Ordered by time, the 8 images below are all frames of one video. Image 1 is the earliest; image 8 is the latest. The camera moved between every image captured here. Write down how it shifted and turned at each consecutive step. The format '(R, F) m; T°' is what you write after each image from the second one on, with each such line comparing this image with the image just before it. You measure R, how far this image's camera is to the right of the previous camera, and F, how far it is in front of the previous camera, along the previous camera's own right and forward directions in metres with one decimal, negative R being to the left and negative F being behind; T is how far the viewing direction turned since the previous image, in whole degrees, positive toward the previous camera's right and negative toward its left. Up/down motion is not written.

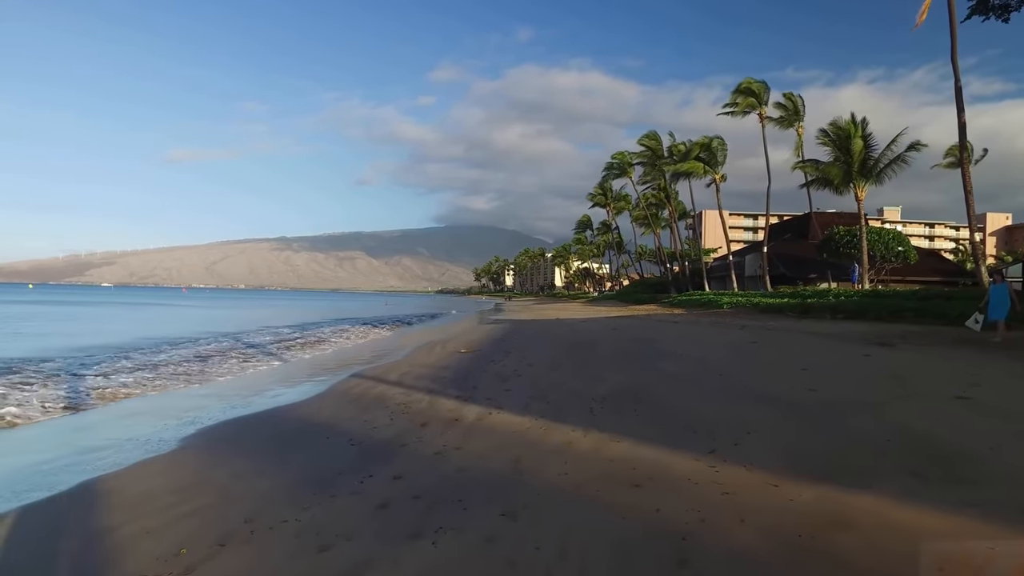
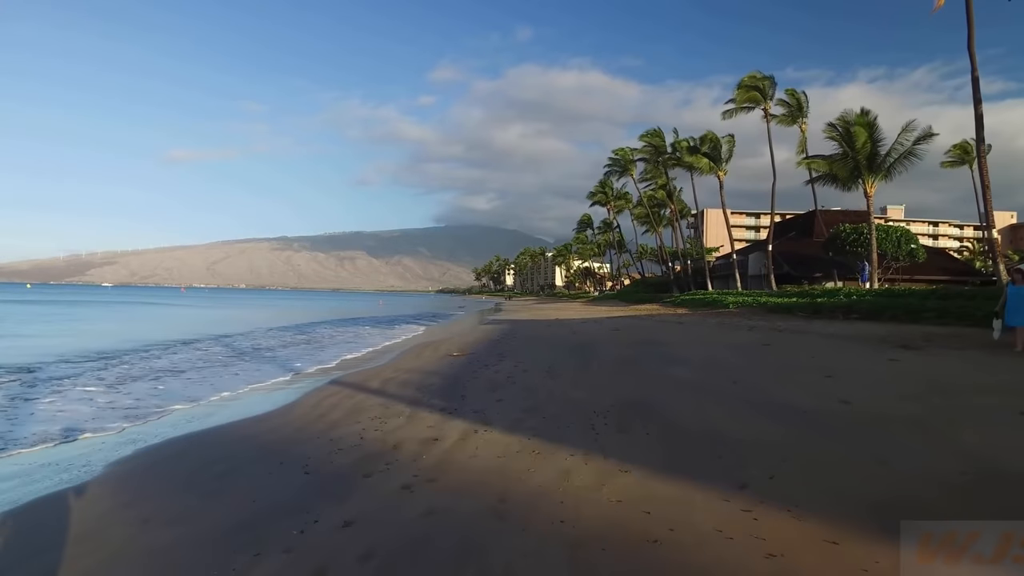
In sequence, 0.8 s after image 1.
(+0.1, +1.1) m; 0°
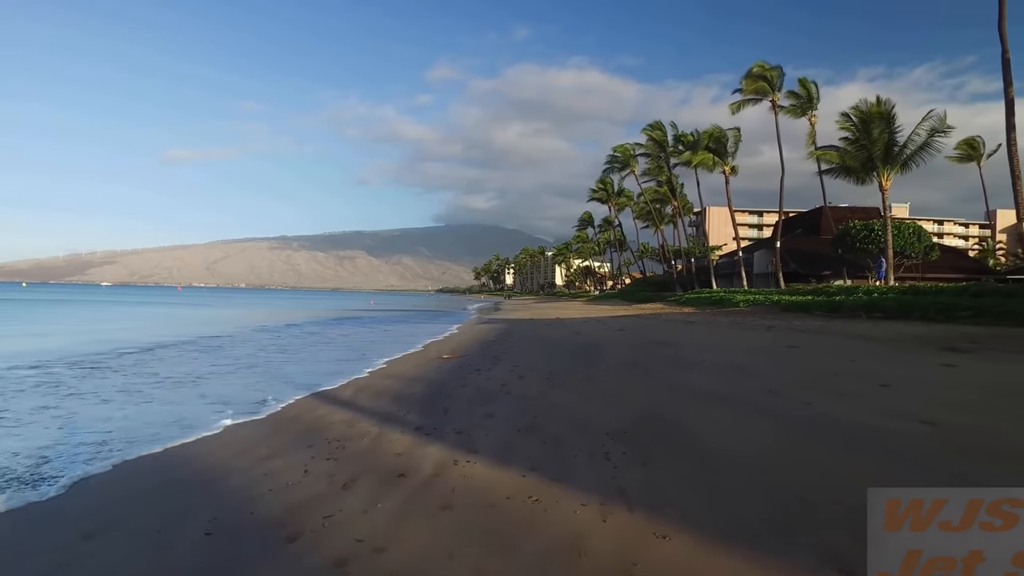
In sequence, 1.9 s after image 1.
(+0.1, +1.6) m; 0°
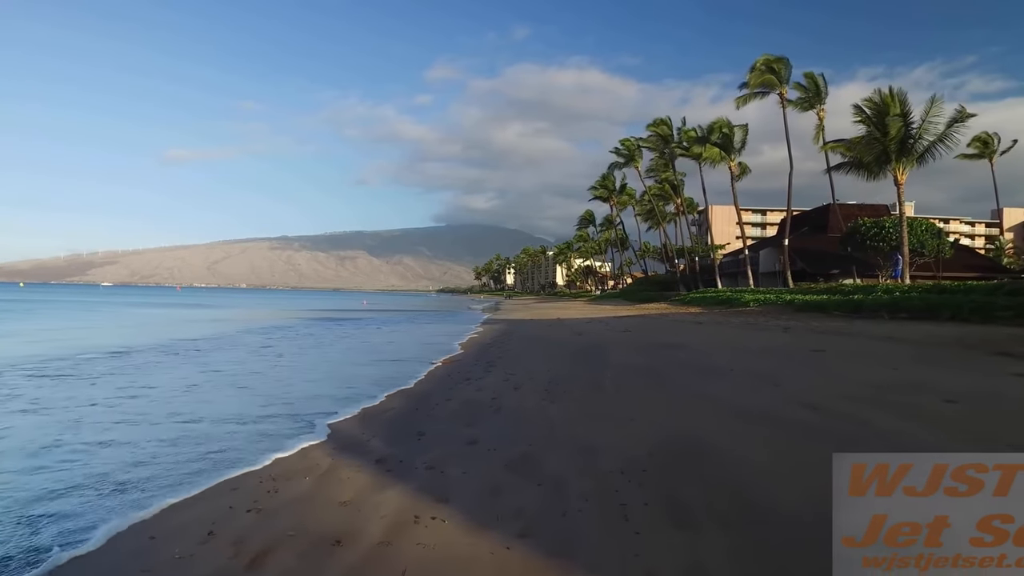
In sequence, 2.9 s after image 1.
(+0.1, +1.4) m; 0°
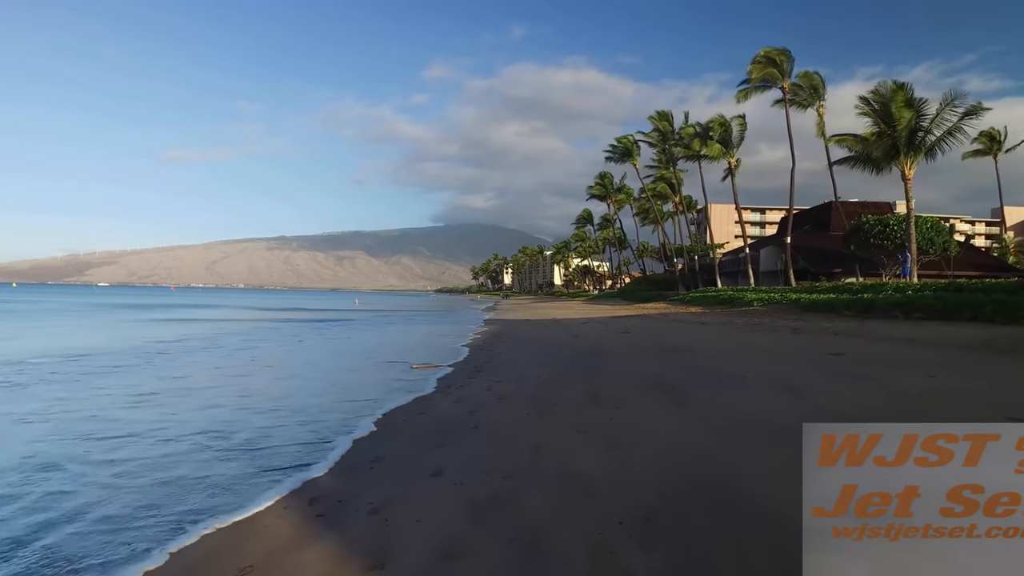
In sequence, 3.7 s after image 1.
(+0.2, +1.1) m; 0°
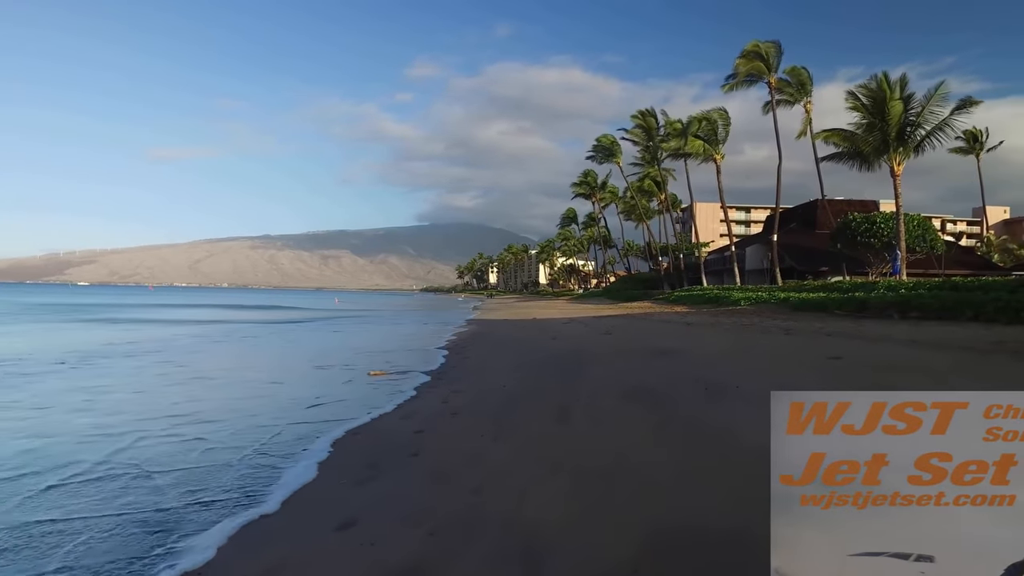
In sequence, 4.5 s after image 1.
(+0.3, +1.2) m; +1°
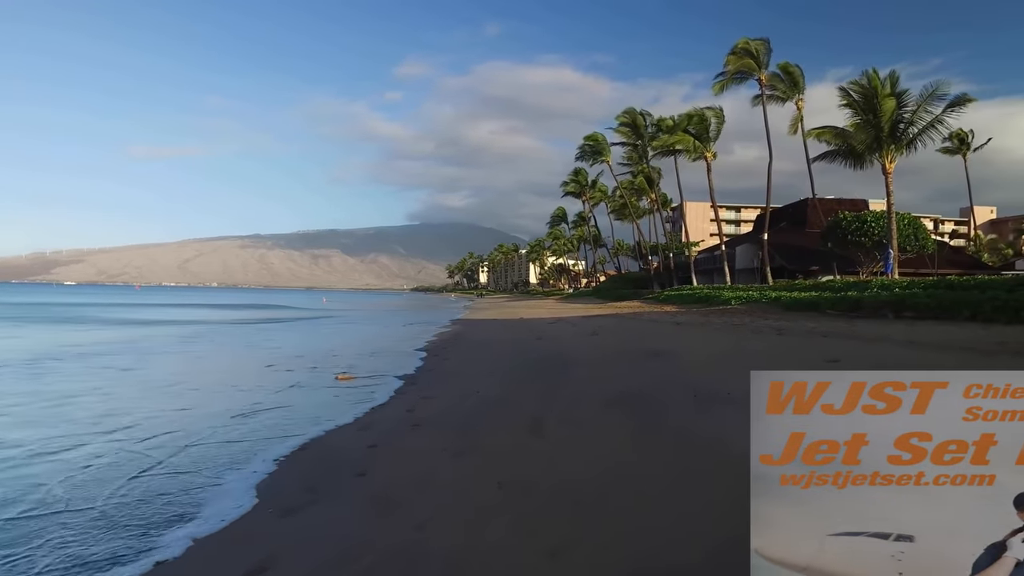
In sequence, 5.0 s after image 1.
(+0.2, +0.7) m; +1°
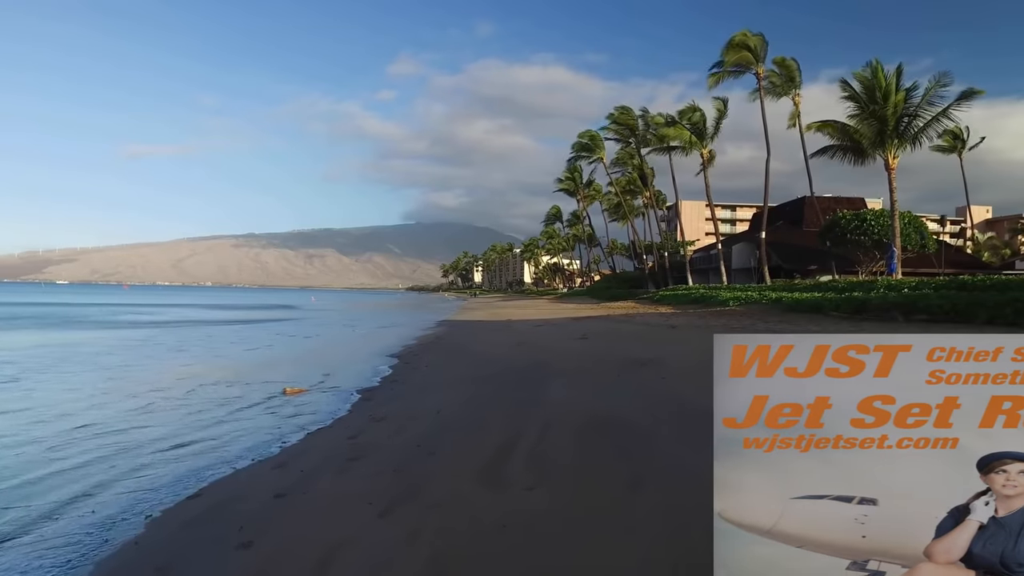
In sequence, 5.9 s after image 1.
(+0.3, +1.2) m; 0°
